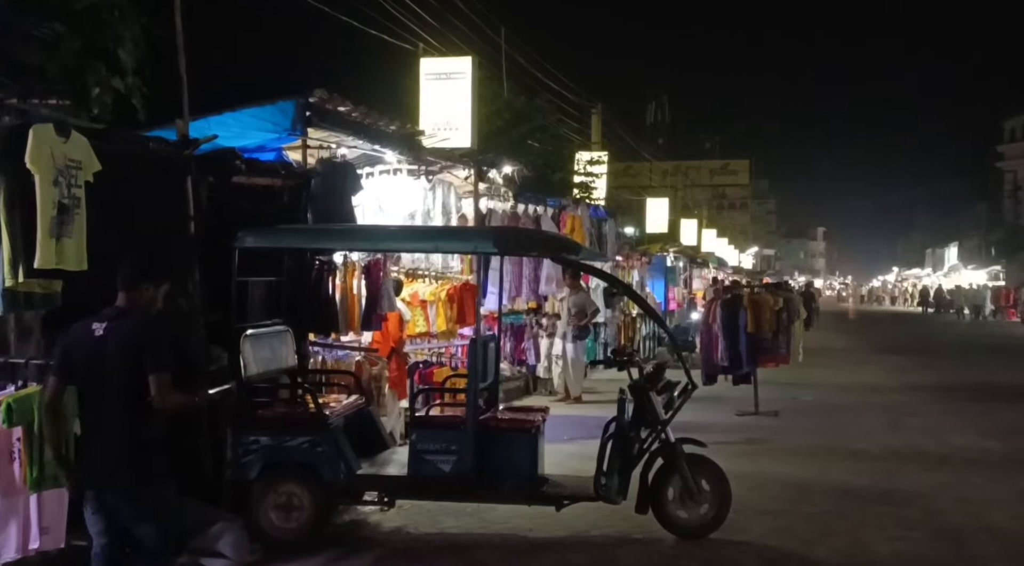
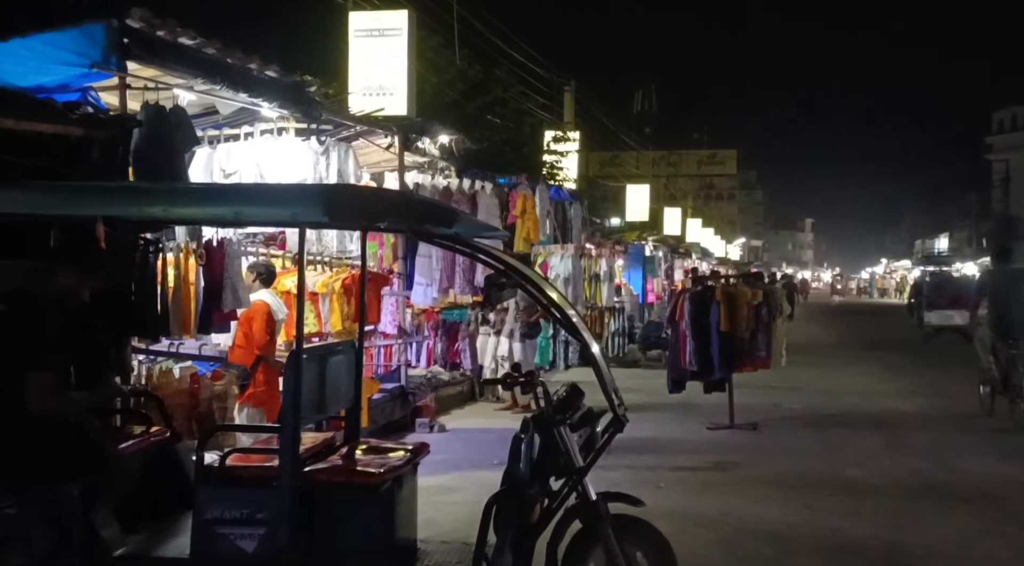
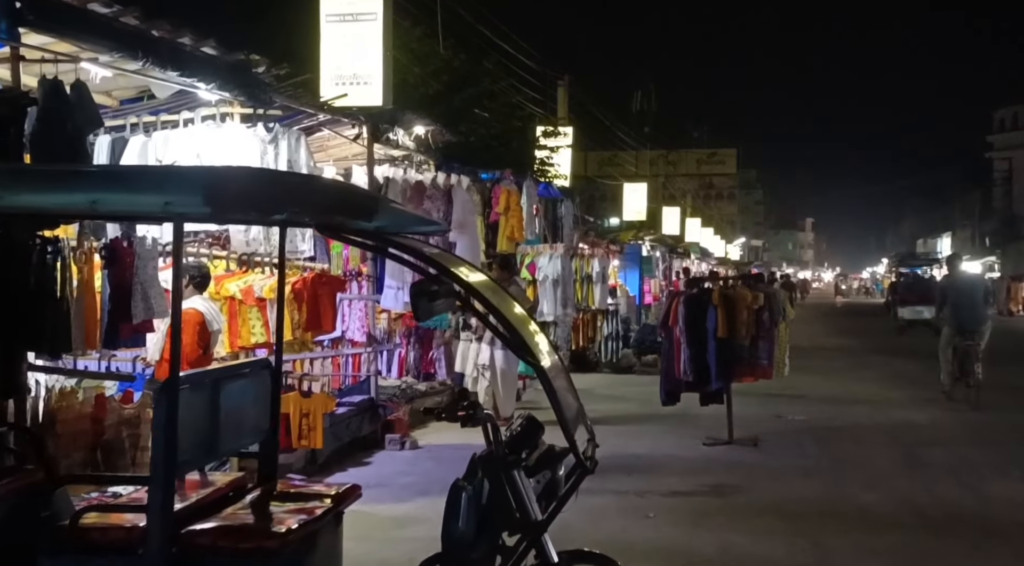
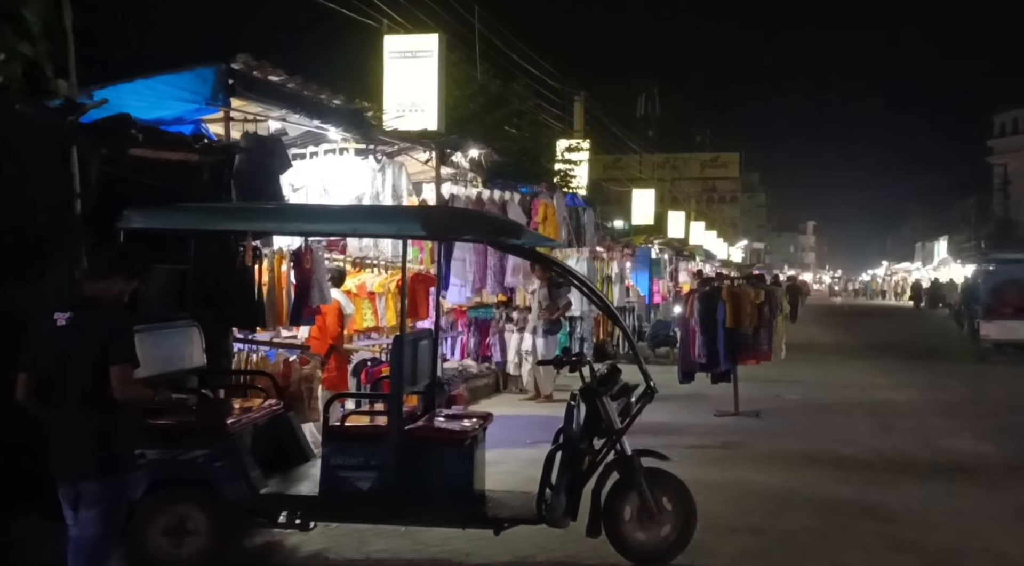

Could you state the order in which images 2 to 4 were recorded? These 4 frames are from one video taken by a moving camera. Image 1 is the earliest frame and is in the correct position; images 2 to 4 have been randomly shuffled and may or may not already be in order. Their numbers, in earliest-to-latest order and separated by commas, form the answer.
4, 2, 3
